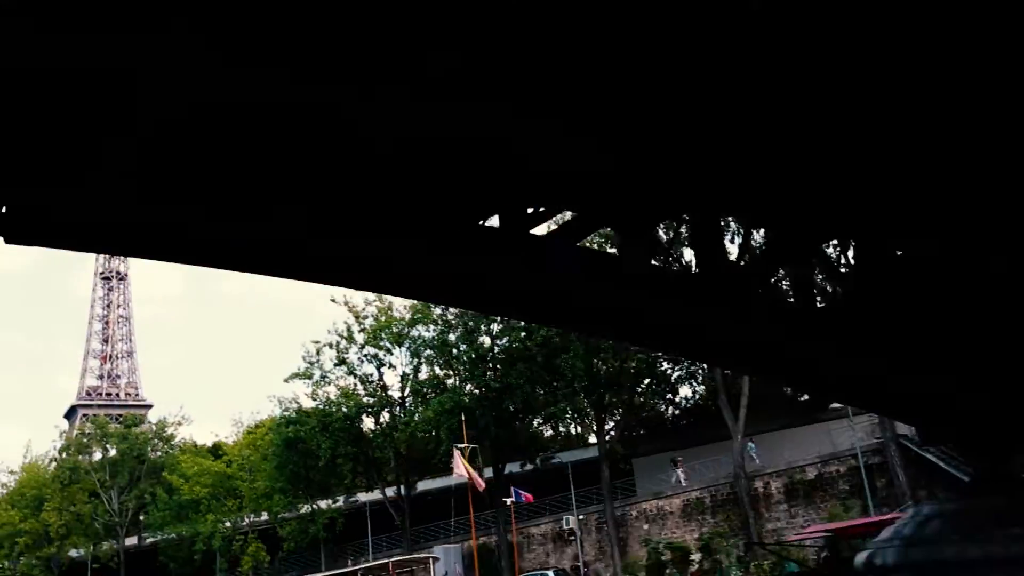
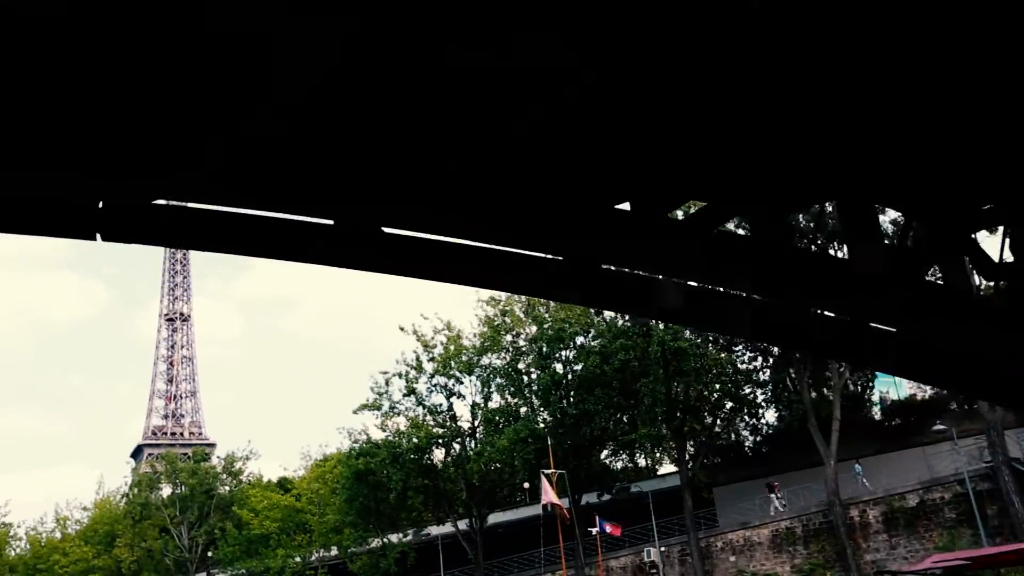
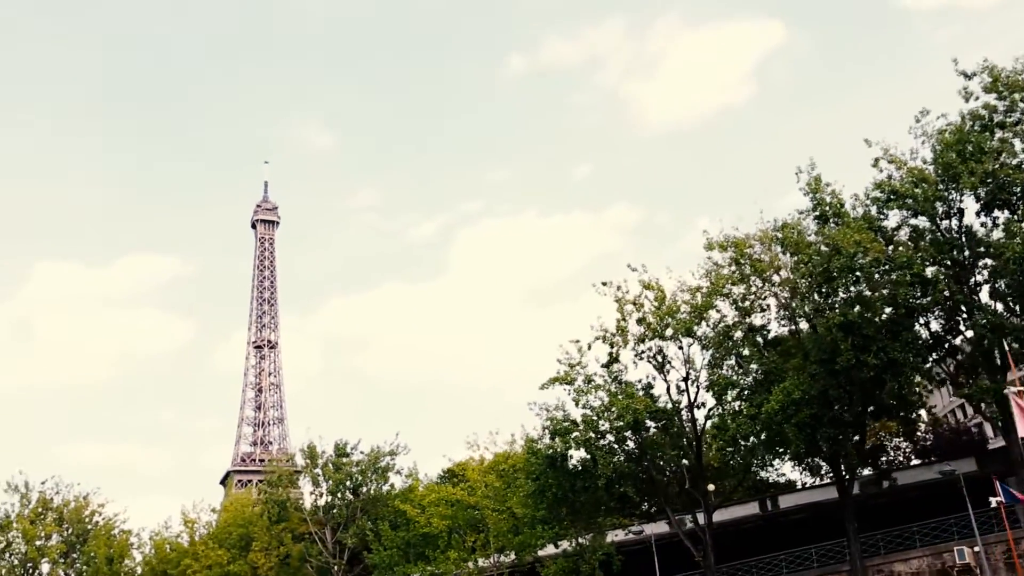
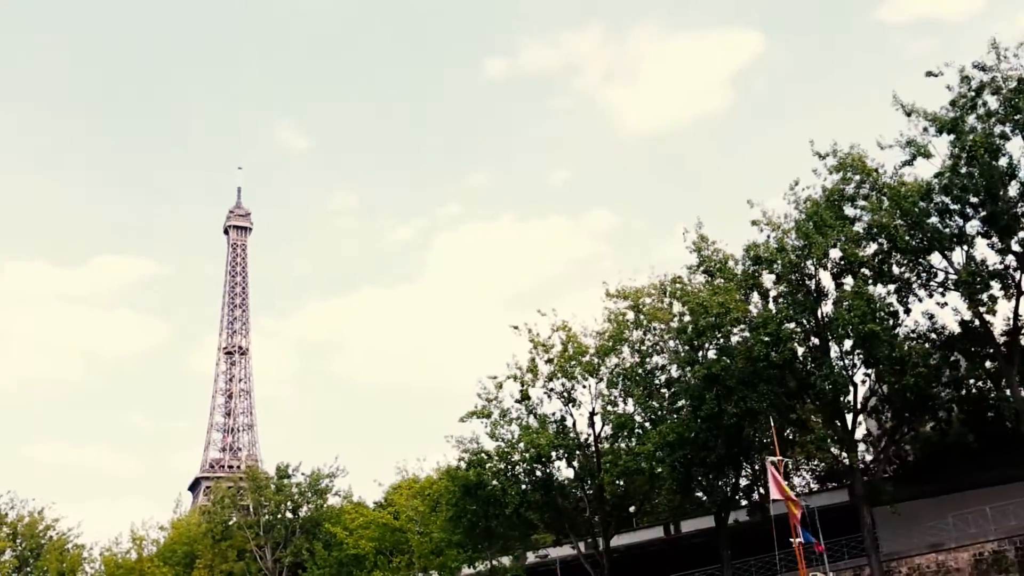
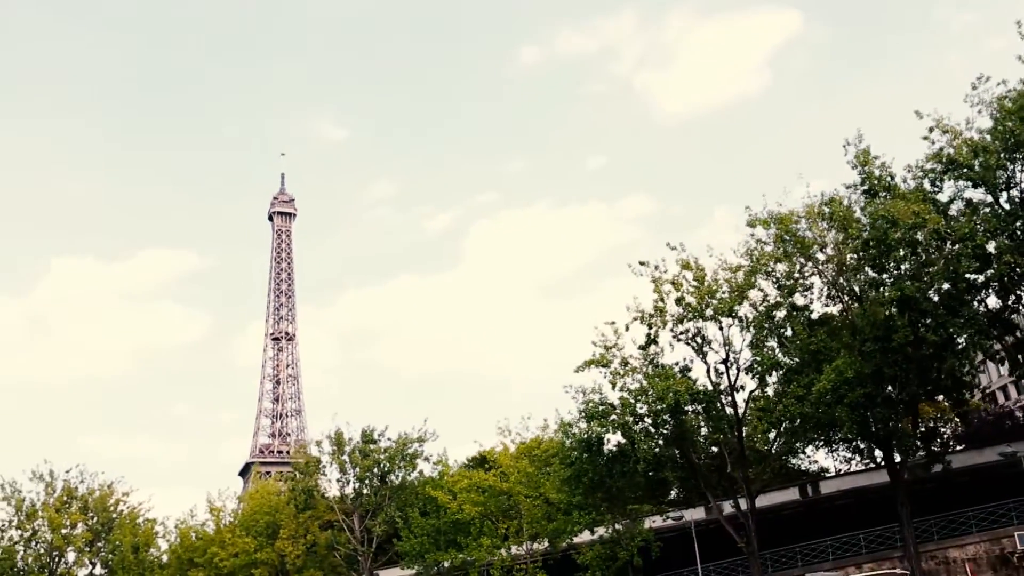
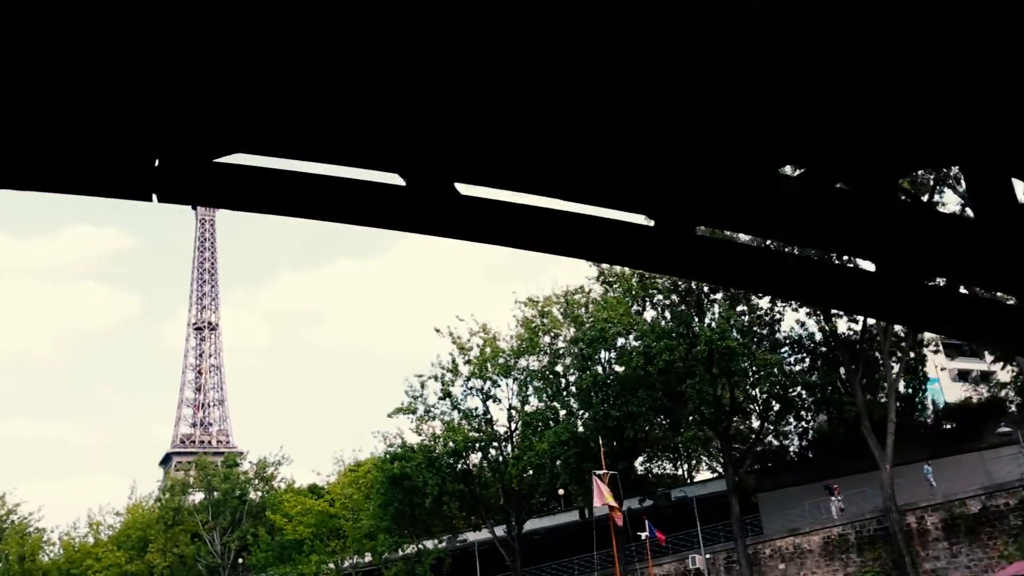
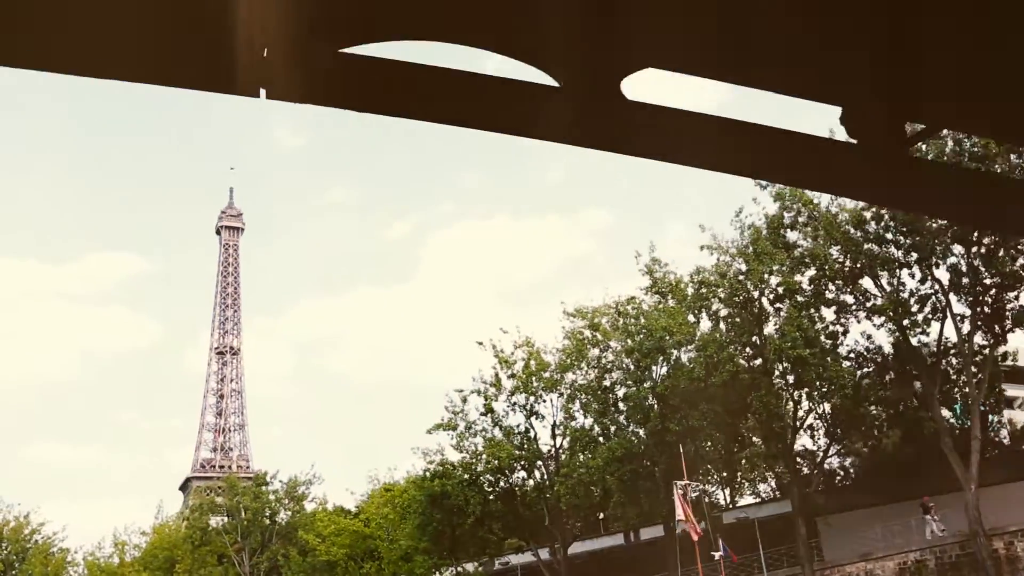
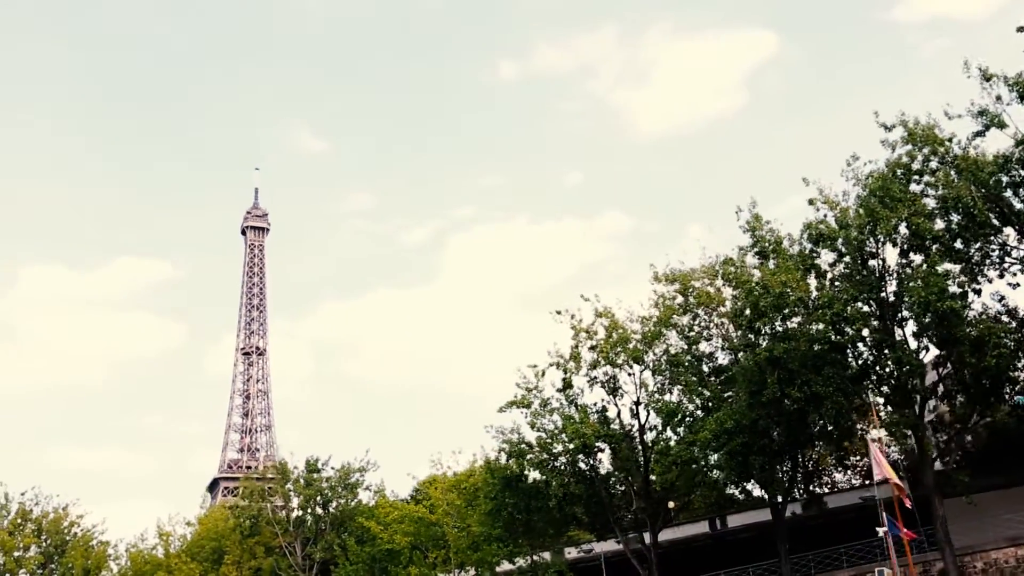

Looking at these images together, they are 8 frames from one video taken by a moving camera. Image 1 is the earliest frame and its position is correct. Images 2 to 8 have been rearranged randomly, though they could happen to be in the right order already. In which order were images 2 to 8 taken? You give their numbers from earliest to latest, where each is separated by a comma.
2, 6, 7, 4, 8, 3, 5
